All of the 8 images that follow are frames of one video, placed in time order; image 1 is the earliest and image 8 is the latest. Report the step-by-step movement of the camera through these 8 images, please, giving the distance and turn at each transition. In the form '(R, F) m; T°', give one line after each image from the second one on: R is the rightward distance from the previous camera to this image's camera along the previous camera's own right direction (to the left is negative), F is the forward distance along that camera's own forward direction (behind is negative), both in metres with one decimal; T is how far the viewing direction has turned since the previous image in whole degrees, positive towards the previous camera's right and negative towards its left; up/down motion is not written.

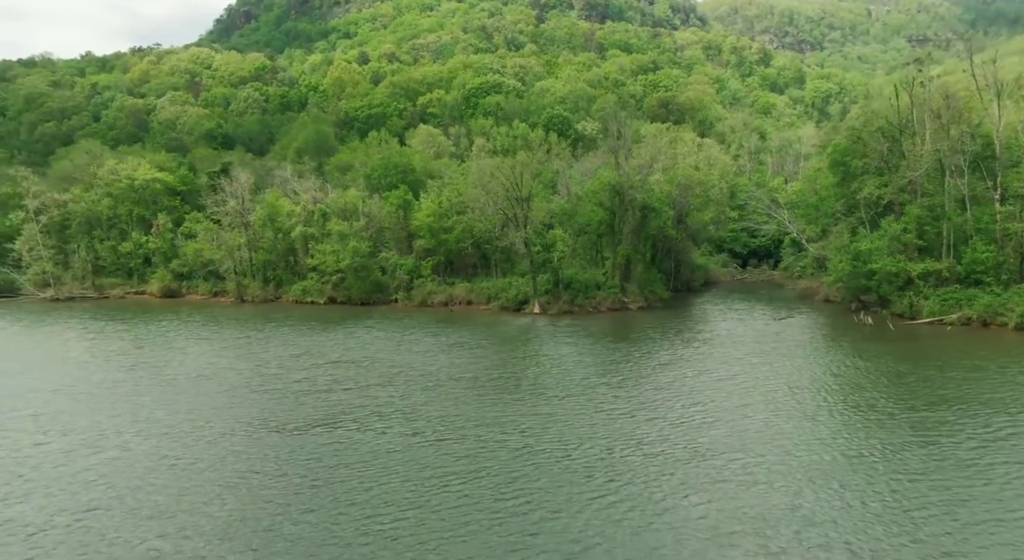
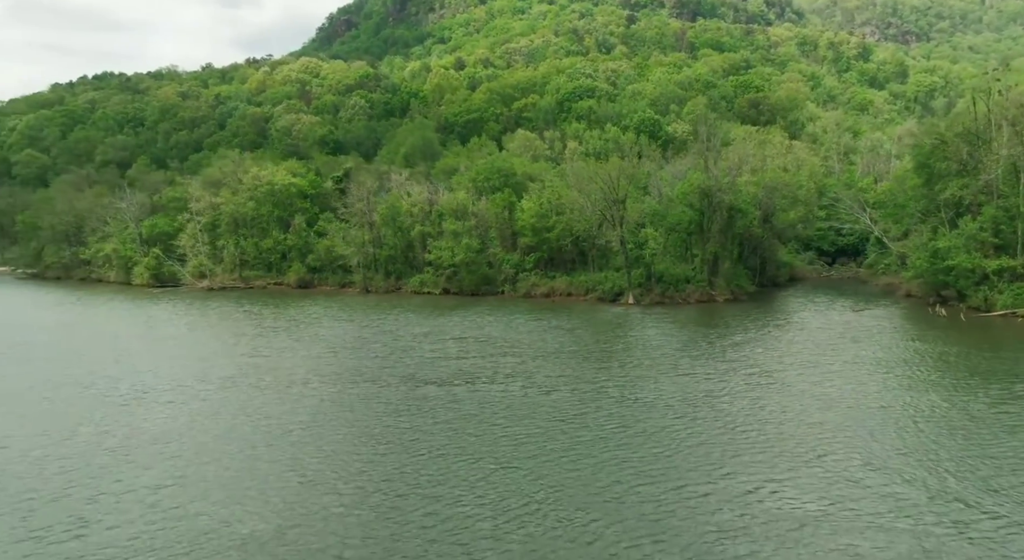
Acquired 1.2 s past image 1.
(-0.8, -7.5) m; -6°
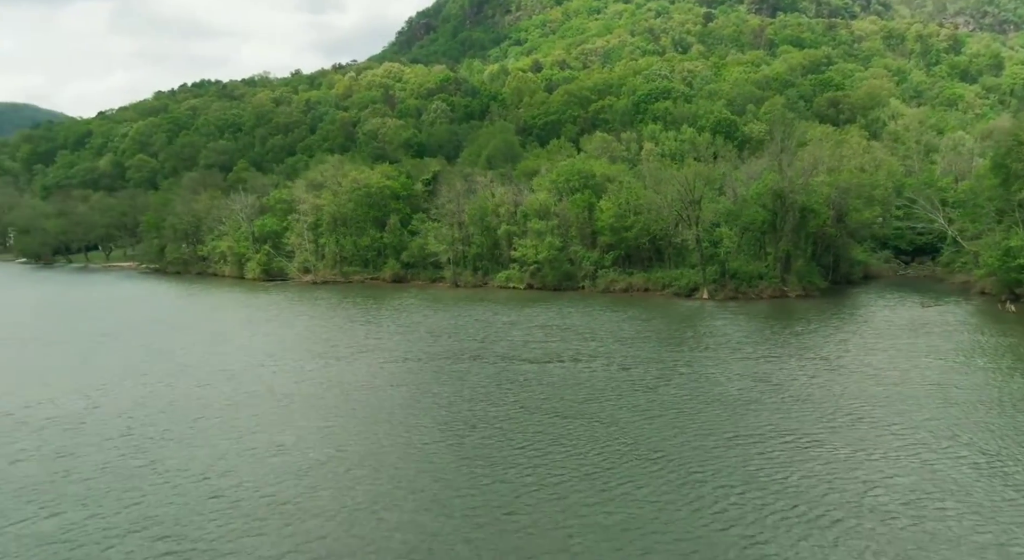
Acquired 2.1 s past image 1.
(-0.7, -5.3) m; -5°
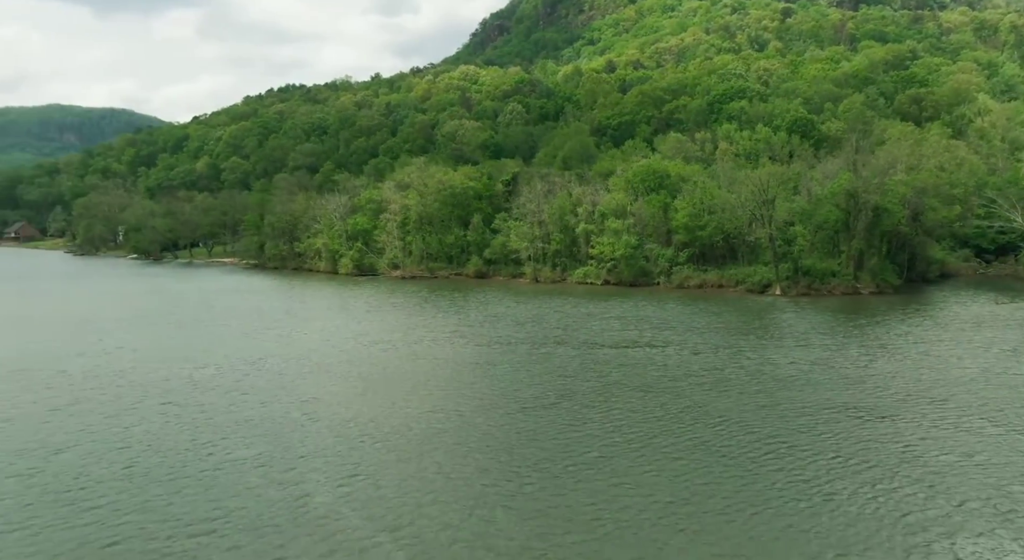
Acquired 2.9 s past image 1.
(-0.7, -4.4) m; -5°
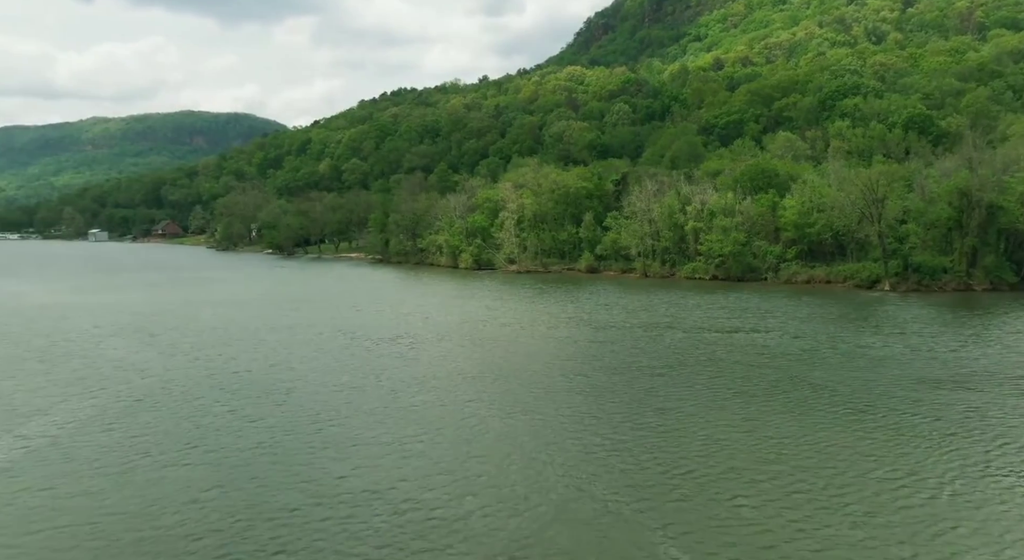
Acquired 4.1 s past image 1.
(-1.0, -5.5) m; -7°
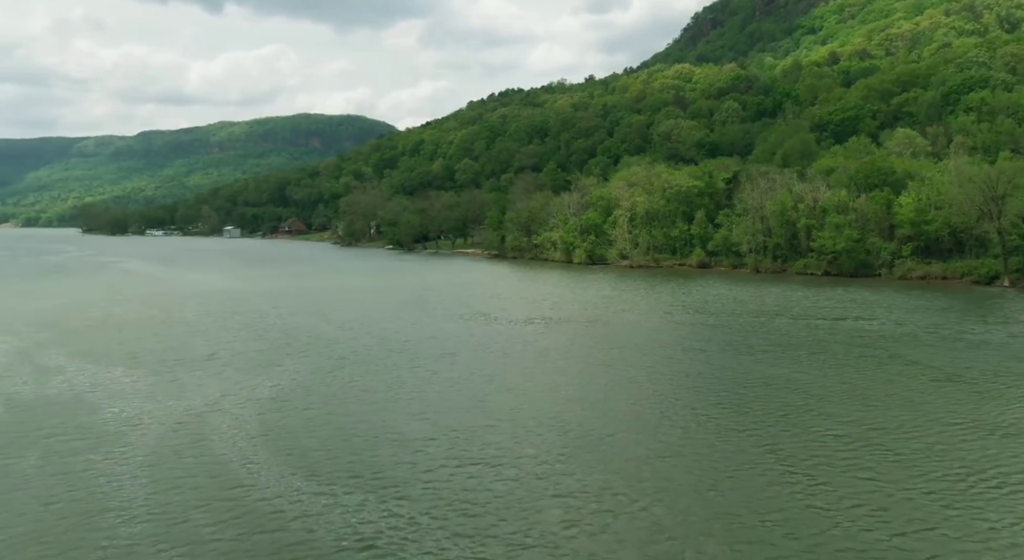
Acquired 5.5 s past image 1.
(-1.2, -5.3) m; -7°
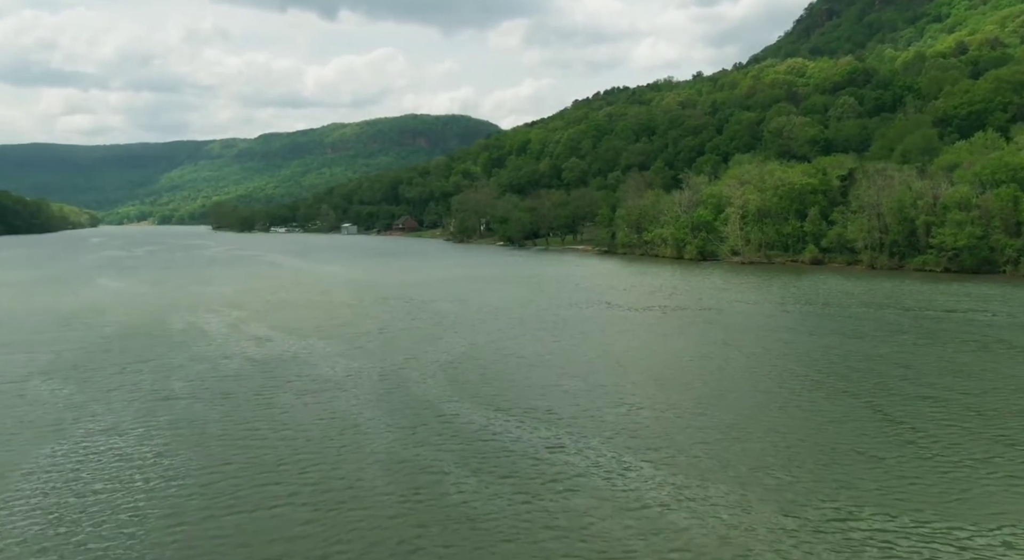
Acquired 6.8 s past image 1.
(-1.2, -4.5) m; -7°
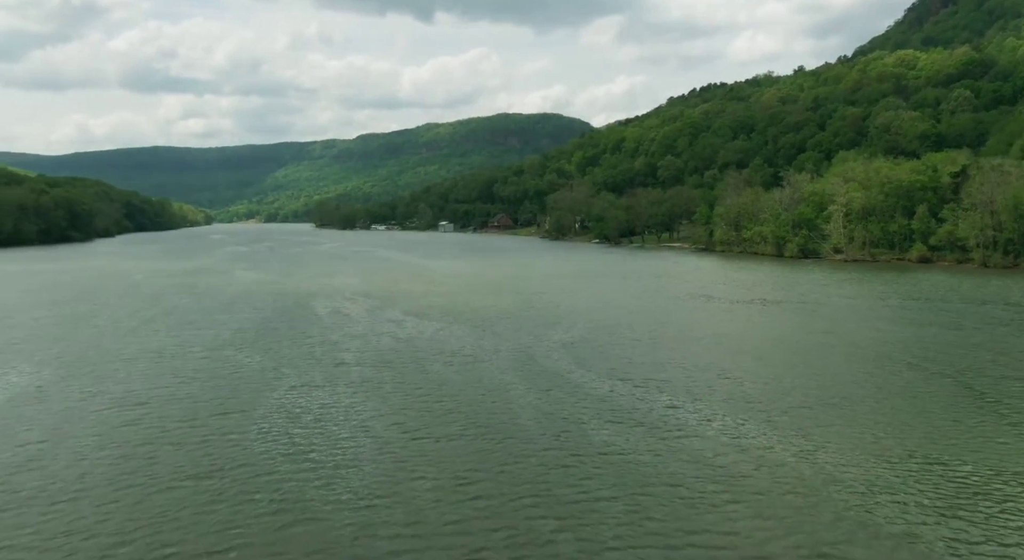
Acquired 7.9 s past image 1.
(-0.9, -3.3) m; -7°
